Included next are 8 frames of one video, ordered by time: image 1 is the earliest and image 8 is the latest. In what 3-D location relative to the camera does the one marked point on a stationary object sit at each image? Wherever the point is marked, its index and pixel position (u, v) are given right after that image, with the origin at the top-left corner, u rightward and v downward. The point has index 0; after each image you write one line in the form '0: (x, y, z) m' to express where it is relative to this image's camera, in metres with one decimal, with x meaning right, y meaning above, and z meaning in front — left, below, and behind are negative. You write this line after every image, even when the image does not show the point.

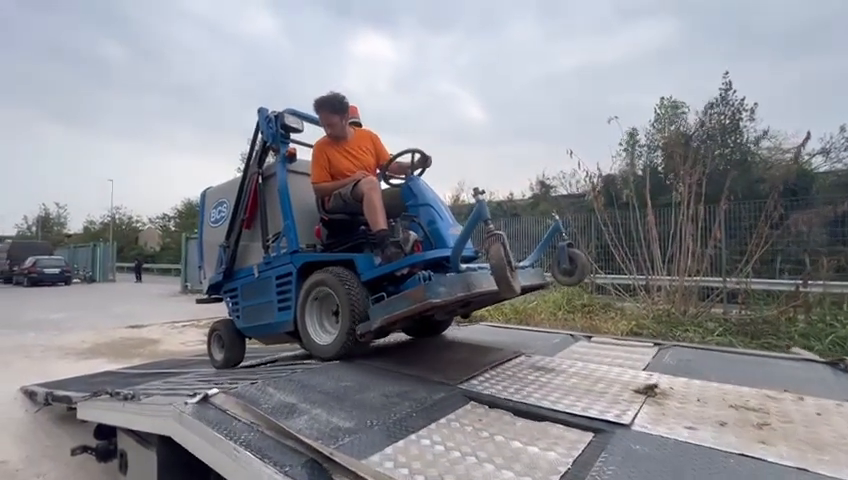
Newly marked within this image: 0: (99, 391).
0: (-2.3, -1.1, +2.8) m
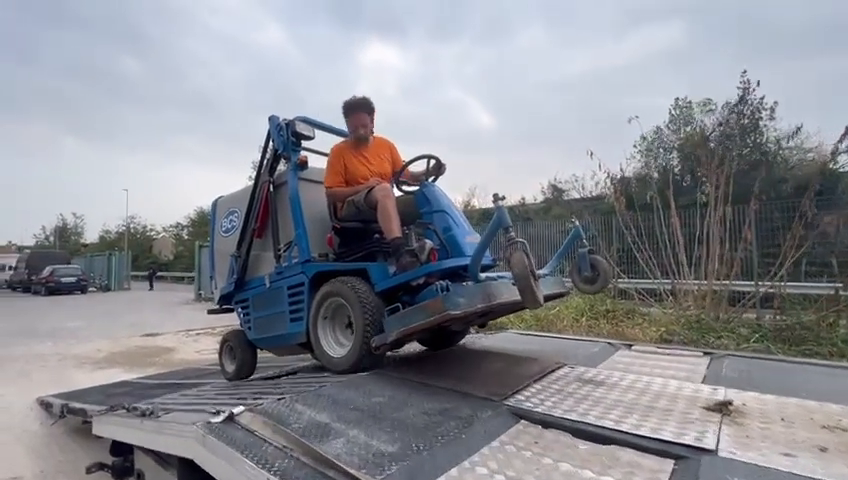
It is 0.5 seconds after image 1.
0: (-2.1, -1.2, +2.7) m
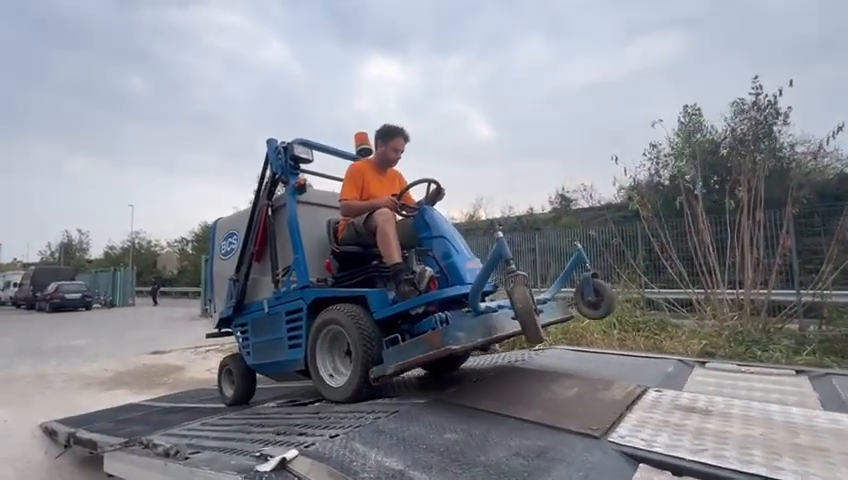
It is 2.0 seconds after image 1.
0: (-1.8, -1.2, +2.4) m
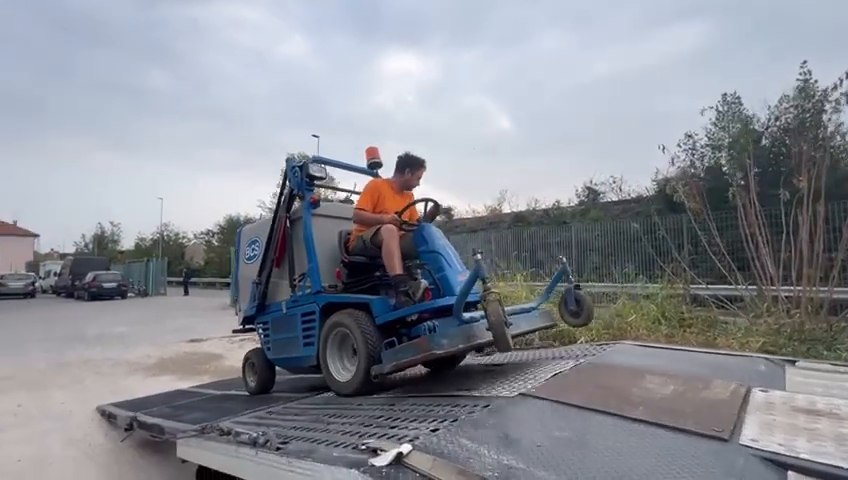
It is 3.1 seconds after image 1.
0: (-1.3, -1.1, +2.4) m
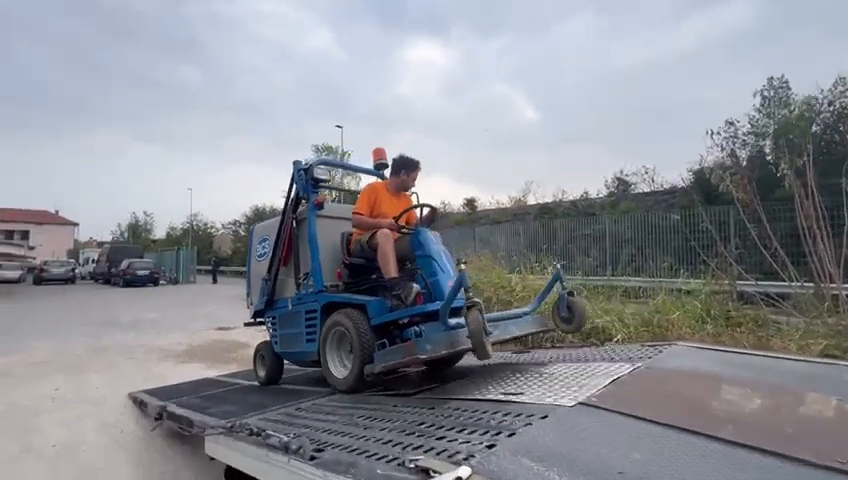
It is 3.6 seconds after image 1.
0: (-1.1, -1.1, +2.3) m
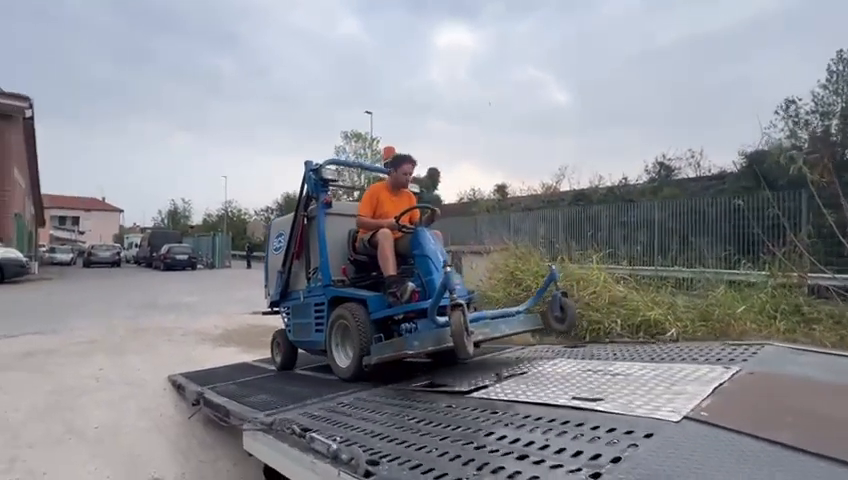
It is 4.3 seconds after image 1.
0: (-0.8, -1.0, +2.1) m
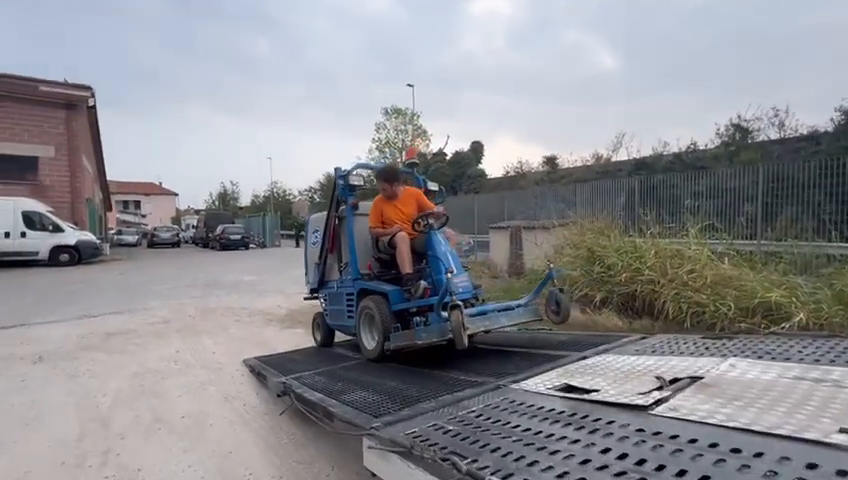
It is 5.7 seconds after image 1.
0: (-0.1, -0.8, +1.7) m
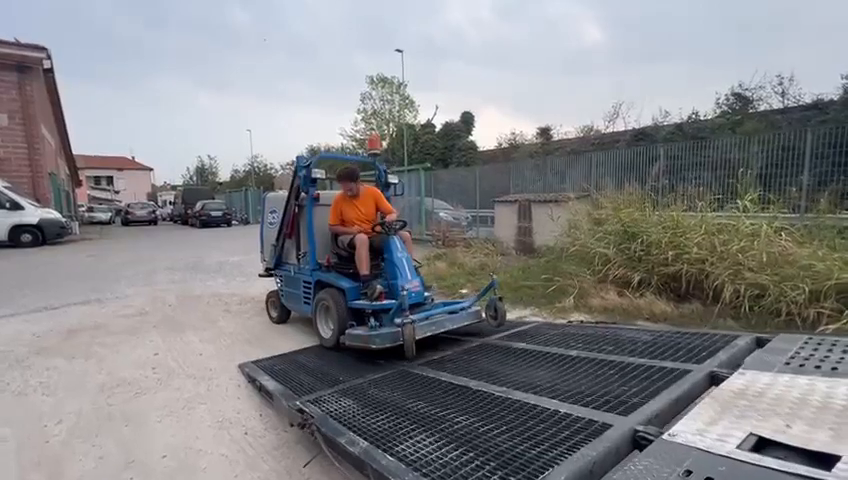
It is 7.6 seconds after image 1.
0: (+0.4, -0.8, +0.9) m
